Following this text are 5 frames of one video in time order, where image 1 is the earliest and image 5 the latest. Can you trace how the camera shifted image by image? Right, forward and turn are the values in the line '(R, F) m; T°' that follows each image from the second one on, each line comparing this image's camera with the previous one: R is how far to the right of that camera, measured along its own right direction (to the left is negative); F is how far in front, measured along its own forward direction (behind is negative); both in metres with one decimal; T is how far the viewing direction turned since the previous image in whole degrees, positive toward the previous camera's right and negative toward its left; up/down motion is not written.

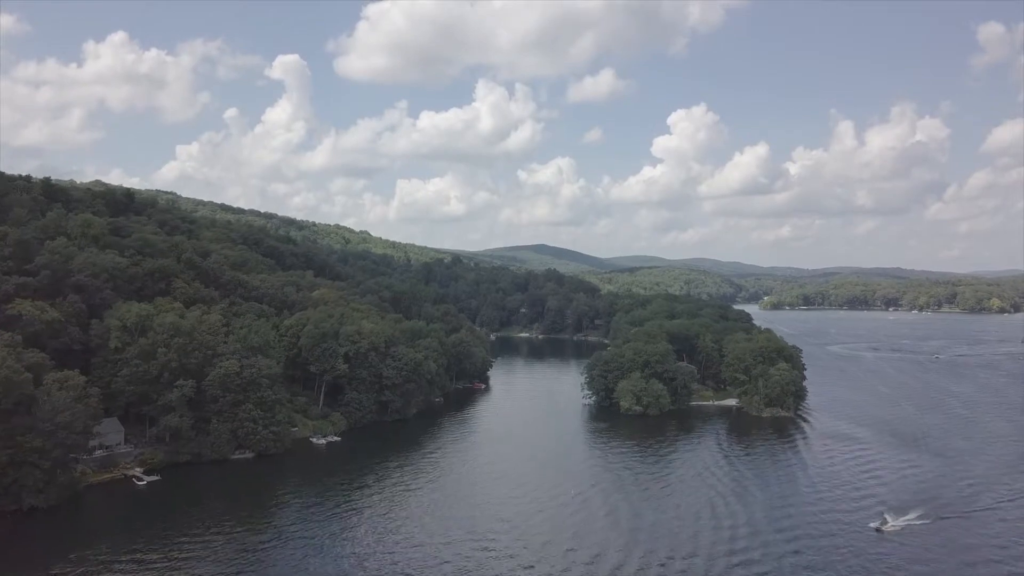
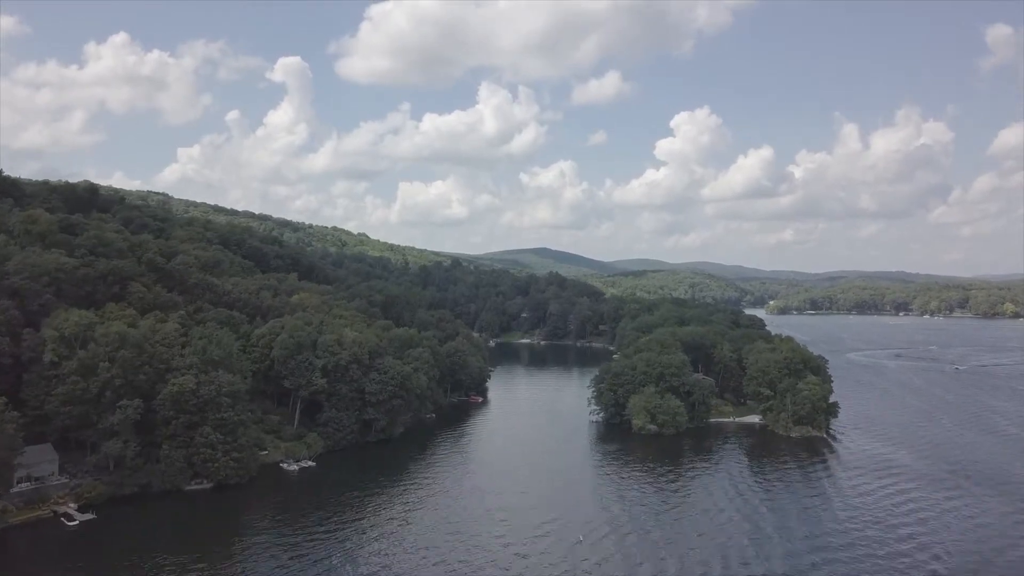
(+0.2, +7.1) m; 0°
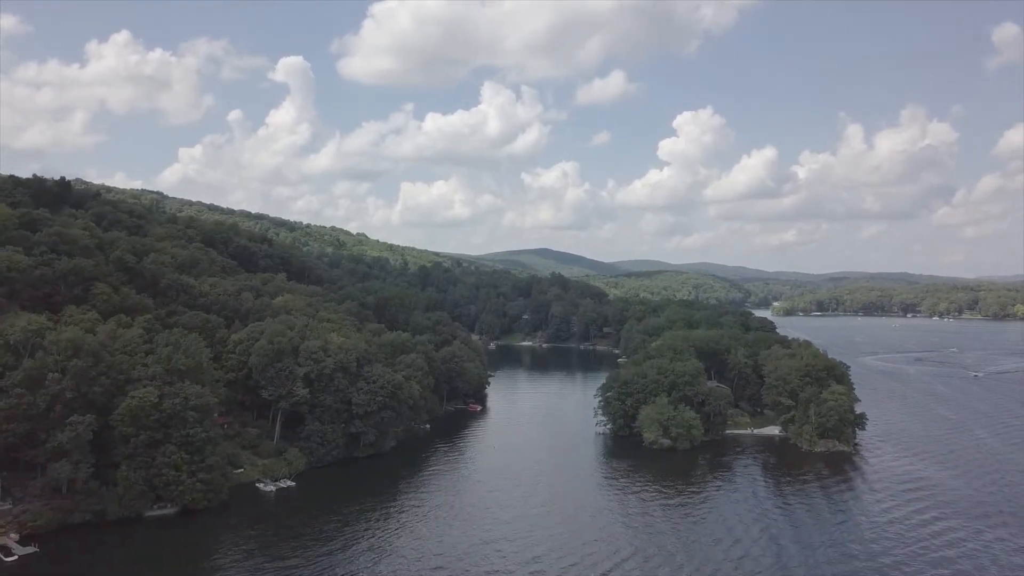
(+0.1, +4.9) m; 0°
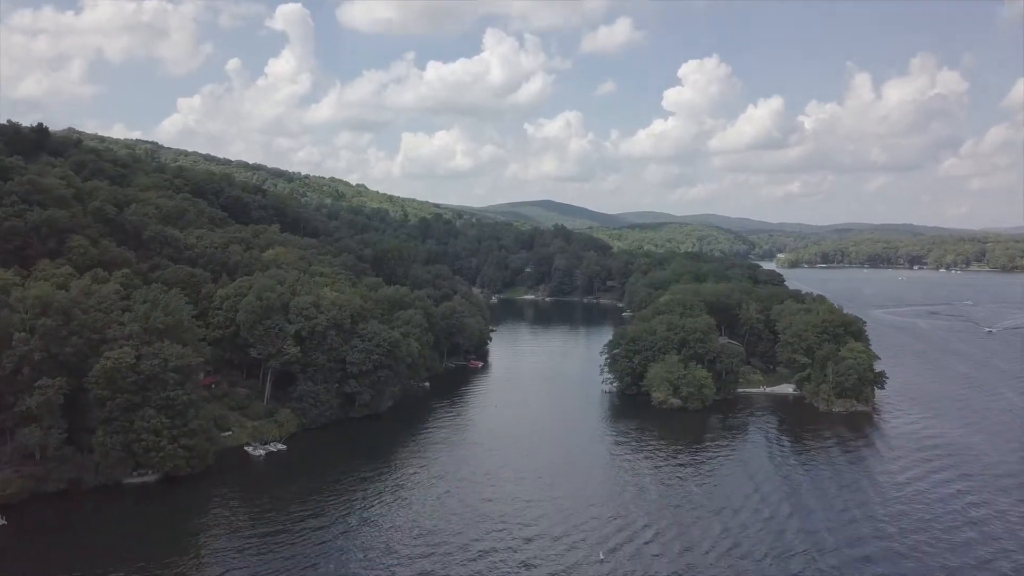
(0.0, +3.1) m; 0°
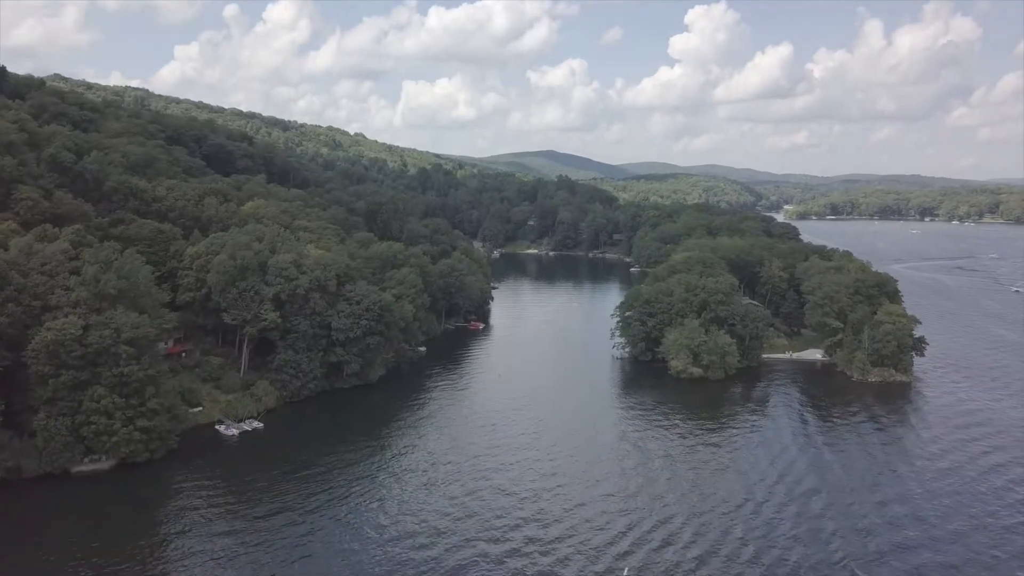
(-0.1, +5.3) m; 0°
